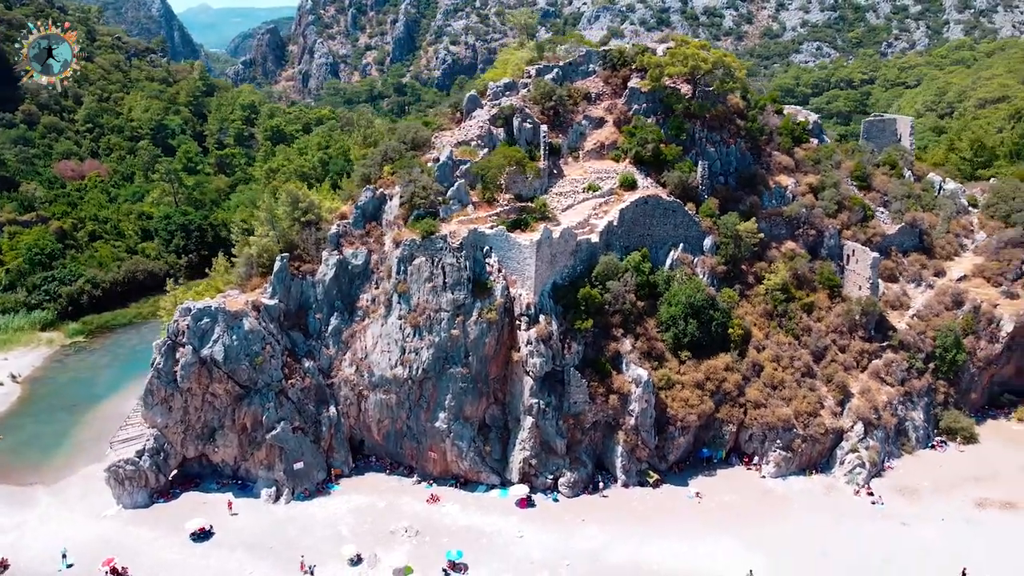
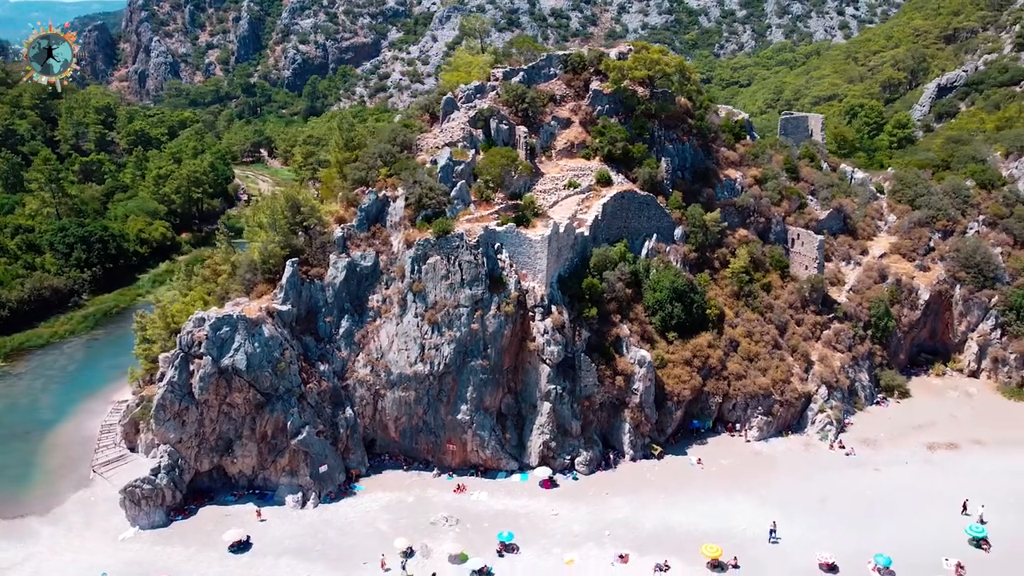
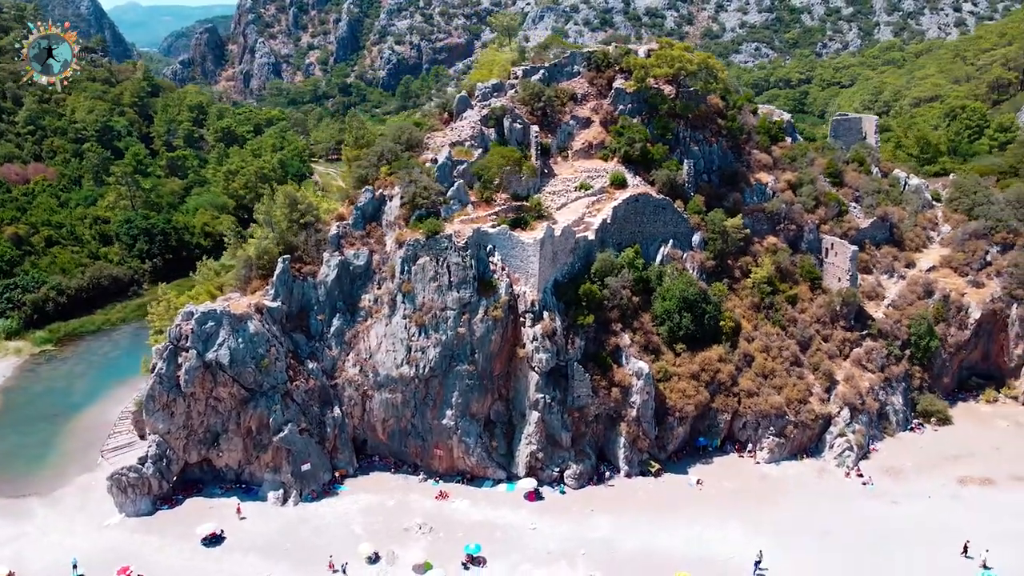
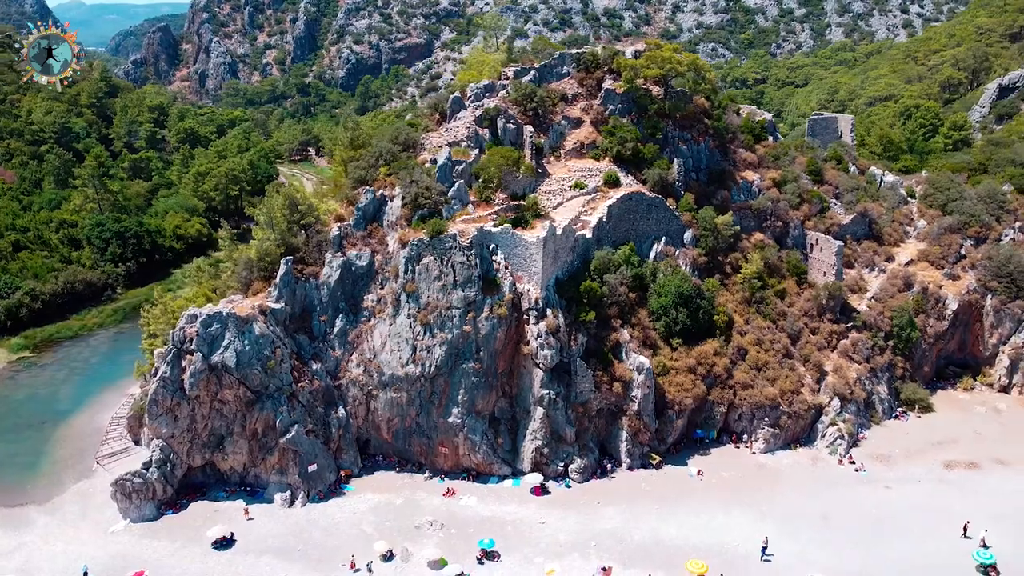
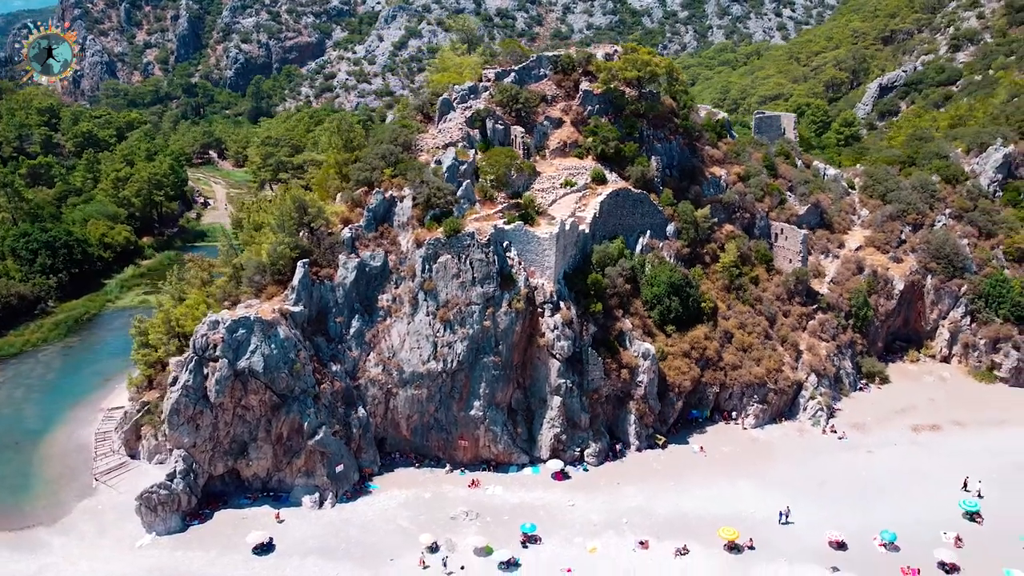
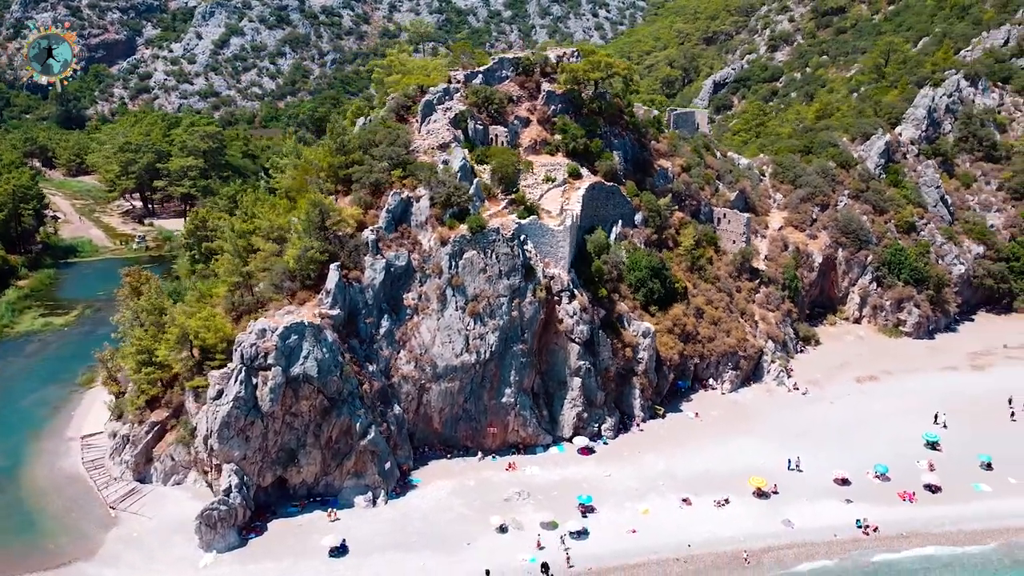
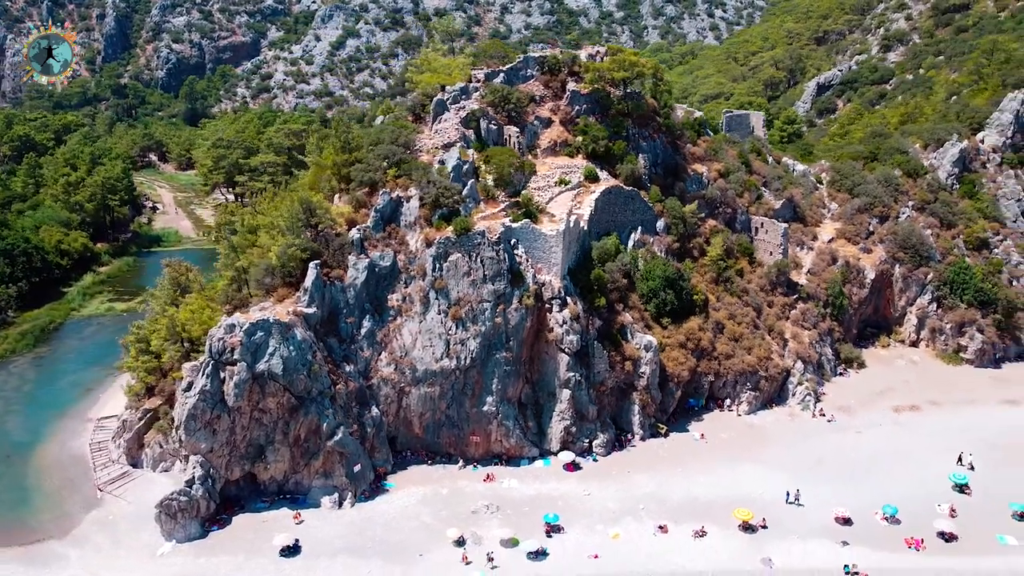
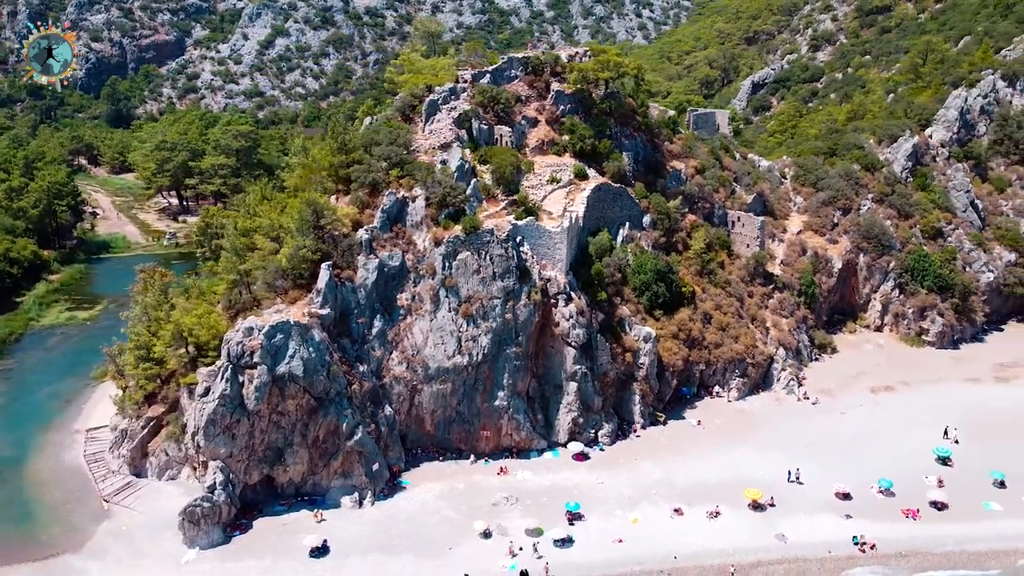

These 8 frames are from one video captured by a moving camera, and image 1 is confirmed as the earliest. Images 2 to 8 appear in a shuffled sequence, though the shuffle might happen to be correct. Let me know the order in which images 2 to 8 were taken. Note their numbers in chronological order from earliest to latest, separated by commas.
3, 4, 2, 5, 7, 8, 6
